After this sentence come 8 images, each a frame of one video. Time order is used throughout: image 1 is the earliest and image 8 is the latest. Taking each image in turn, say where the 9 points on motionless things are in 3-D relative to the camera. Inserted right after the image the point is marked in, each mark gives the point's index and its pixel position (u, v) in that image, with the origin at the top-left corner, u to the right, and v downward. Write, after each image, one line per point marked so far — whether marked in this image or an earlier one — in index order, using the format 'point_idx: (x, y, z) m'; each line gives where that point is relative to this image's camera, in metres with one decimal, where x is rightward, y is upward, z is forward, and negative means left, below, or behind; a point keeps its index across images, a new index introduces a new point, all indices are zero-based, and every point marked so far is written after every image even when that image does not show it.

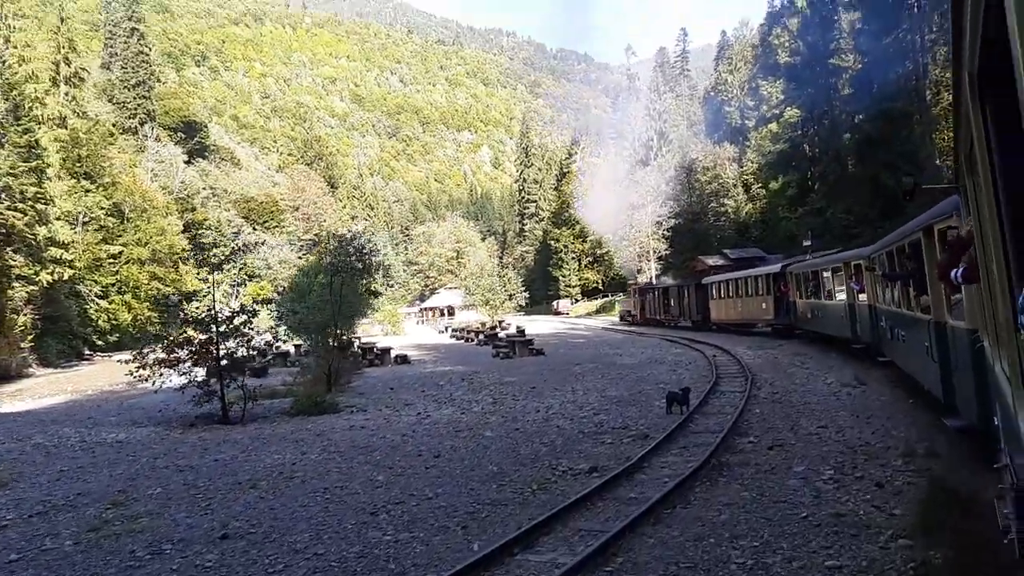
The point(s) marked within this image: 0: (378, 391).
0: (-2.5, -1.9, +14.8) m
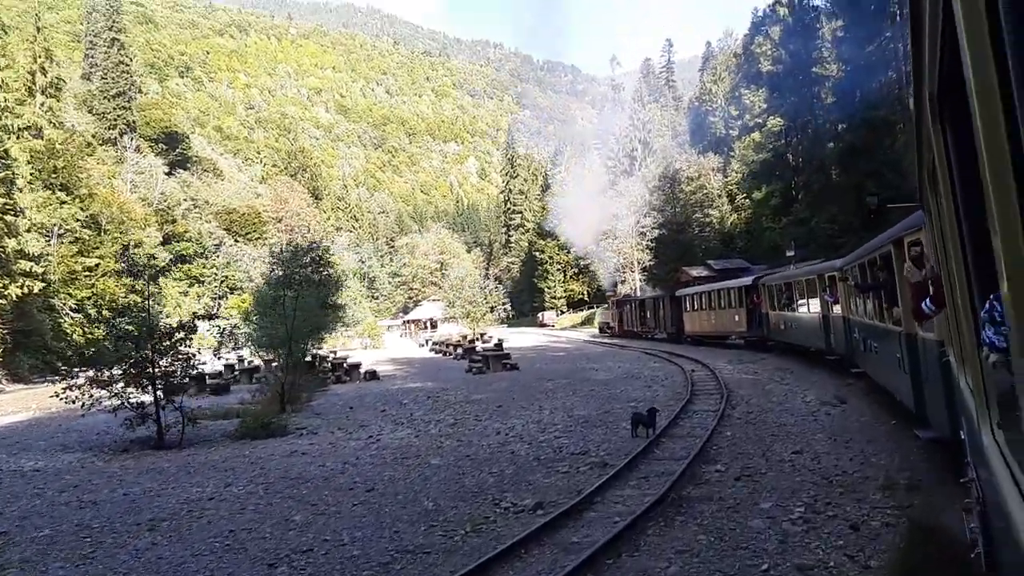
0: (-3.1, -2.2, +14.0) m
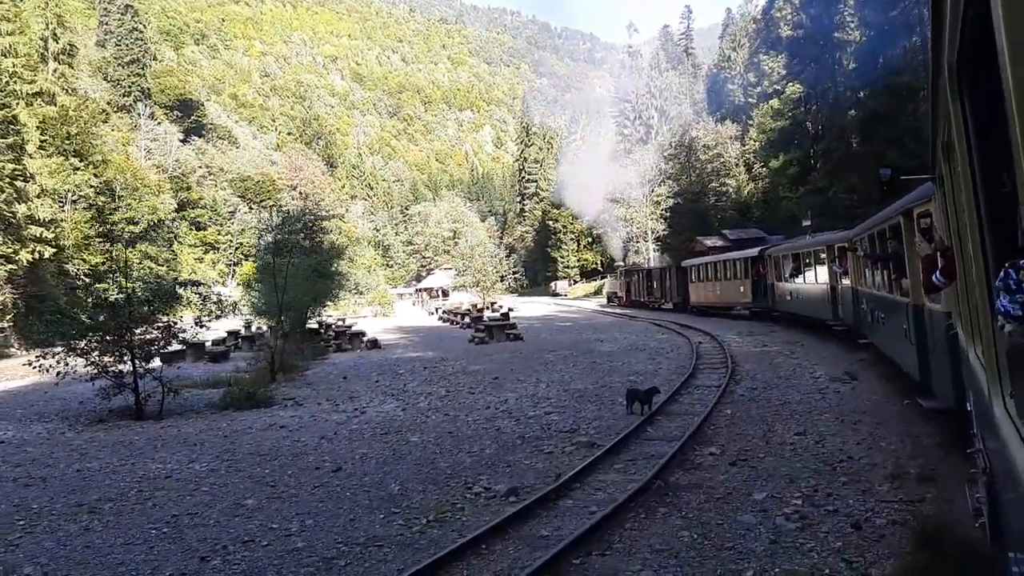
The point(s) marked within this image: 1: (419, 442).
0: (-3.1, -1.6, +13.6) m
1: (-0.9, -1.5, +7.5) m
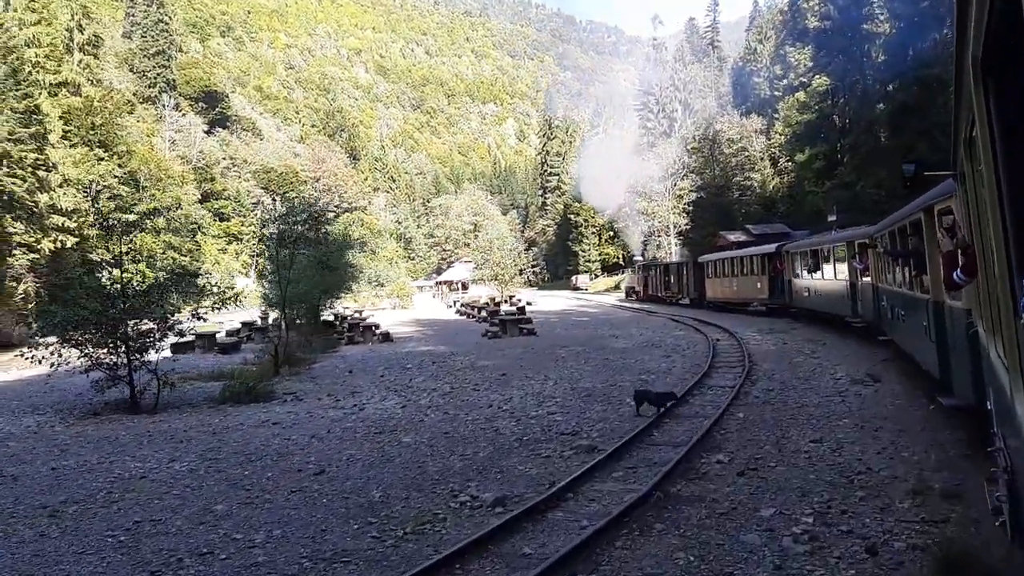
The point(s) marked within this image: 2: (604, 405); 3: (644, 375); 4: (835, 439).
0: (-3.0, -1.5, +13.3) m
1: (-0.9, -1.4, +7.1) m
2: (+1.0, -1.3, +9.0) m
3: (+1.9, -1.3, +11.5) m
4: (+2.7, -1.3, +6.7) m
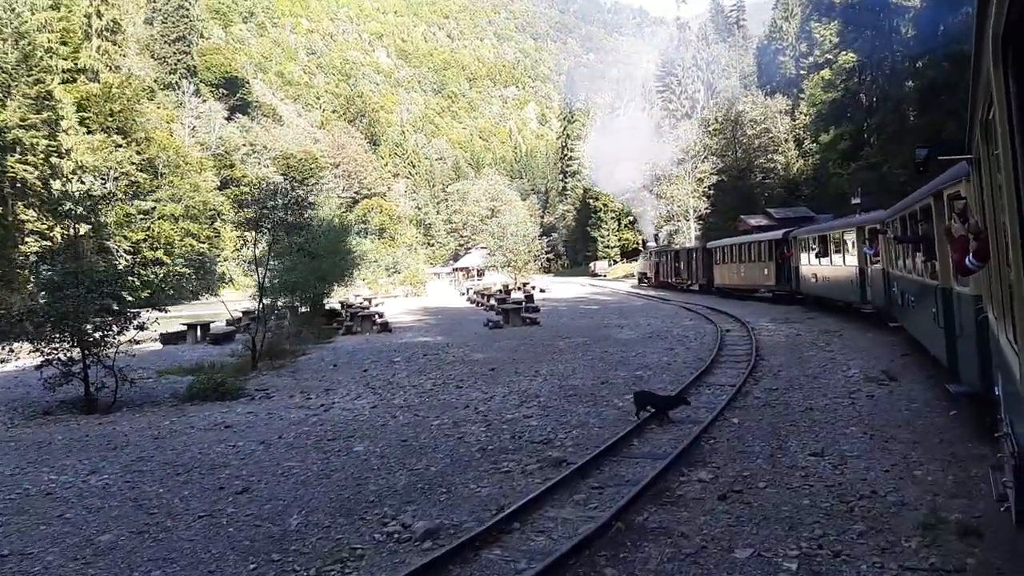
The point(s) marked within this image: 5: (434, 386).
0: (-3.1, -1.3, +12.6) m
1: (-1.2, -1.3, +6.4) m
2: (+0.8, -1.2, +8.2) m
3: (+1.7, -1.1, +10.6) m
4: (+2.4, -1.2, +5.8) m
5: (-1.0, -1.3, +10.4) m
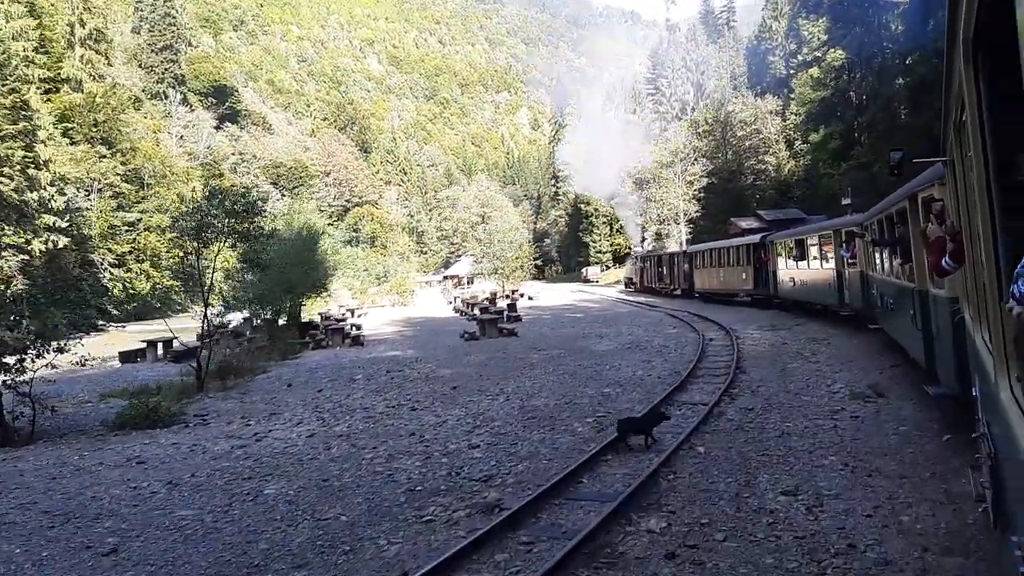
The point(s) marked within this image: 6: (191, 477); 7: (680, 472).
0: (-3.6, -1.5, +11.8) m
1: (-1.7, -1.5, +5.6) m
2: (+0.3, -1.3, +7.4) m
3: (+1.2, -1.2, +9.8) m
4: (+1.9, -1.3, +5.0) m
5: (-1.5, -1.5, +9.6) m
6: (-2.6, -1.5, +6.5) m
7: (+1.2, -1.3, +5.6) m
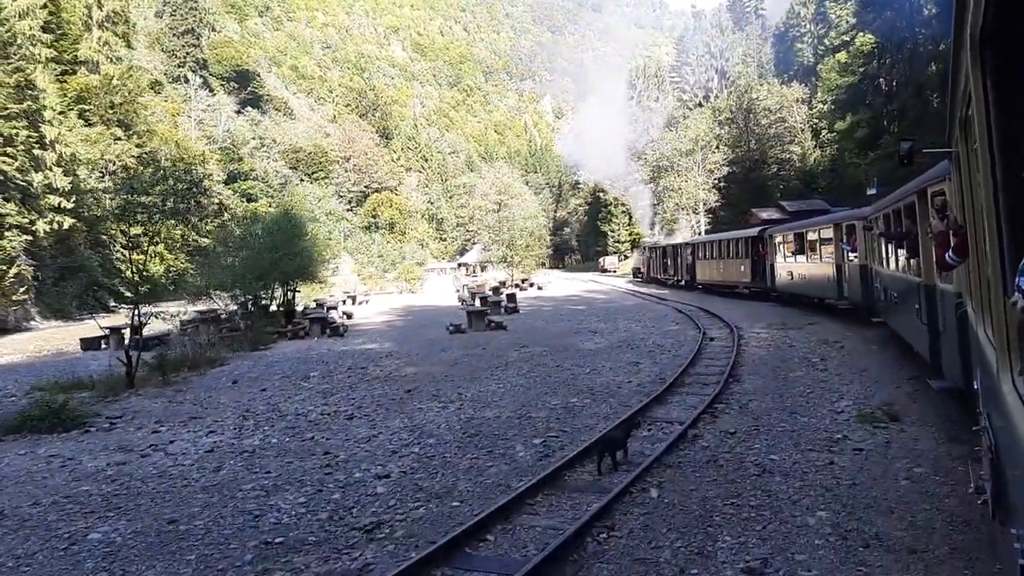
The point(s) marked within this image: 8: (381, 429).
0: (-4.0, -1.3, +10.7) m
1: (-2.3, -1.4, +4.4) m
2: (-0.3, -1.3, +6.1) m
3: (+0.7, -1.2, +8.5) m
4: (+1.3, -1.3, +3.7) m
5: (-2.0, -1.3, +8.4) m
6: (-3.2, -1.4, +5.3) m
7: (+0.6, -1.3, +4.3) m
8: (-1.3, -1.3, +7.5) m
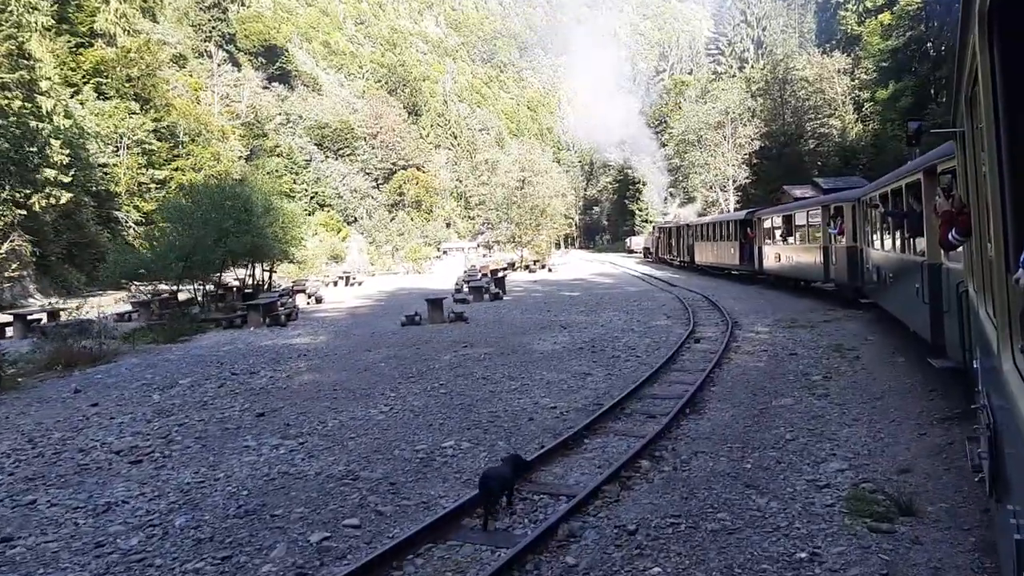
0: (-5.0, -1.2, +8.5) m
1: (-3.6, -1.4, +2.1) m
2: (-1.4, -1.3, +3.7) m
3: (-0.3, -1.1, +6.1) m
4: (0.0, -1.4, +1.2) m
5: (-3.1, -1.3, +6.1) m
6: (-4.4, -1.4, +3.1) m
7: (-0.7, -1.4, +1.9) m
8: (-2.4, -1.3, +5.2) m
